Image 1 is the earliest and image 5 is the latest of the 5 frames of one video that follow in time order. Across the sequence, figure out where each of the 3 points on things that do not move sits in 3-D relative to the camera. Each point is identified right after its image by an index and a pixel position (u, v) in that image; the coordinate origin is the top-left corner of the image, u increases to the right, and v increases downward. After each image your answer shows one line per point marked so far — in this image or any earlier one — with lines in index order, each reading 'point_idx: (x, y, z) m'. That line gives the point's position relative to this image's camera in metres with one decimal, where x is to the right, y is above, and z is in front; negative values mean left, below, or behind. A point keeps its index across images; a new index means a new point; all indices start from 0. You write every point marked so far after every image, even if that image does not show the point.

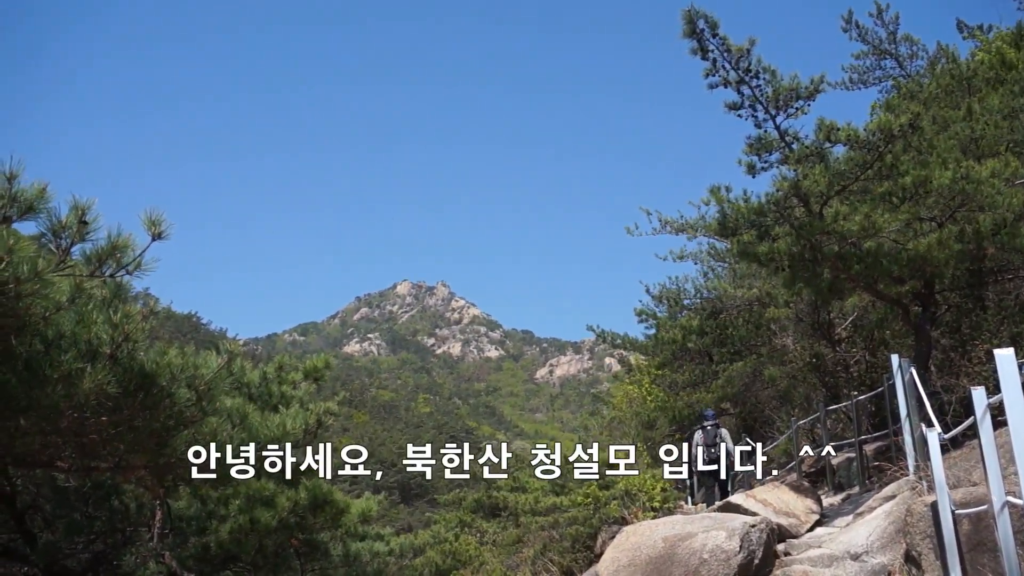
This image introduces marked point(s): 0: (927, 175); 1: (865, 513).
0: (+4.3, +1.2, +9.3) m
1: (+3.5, -2.3, +8.9) m
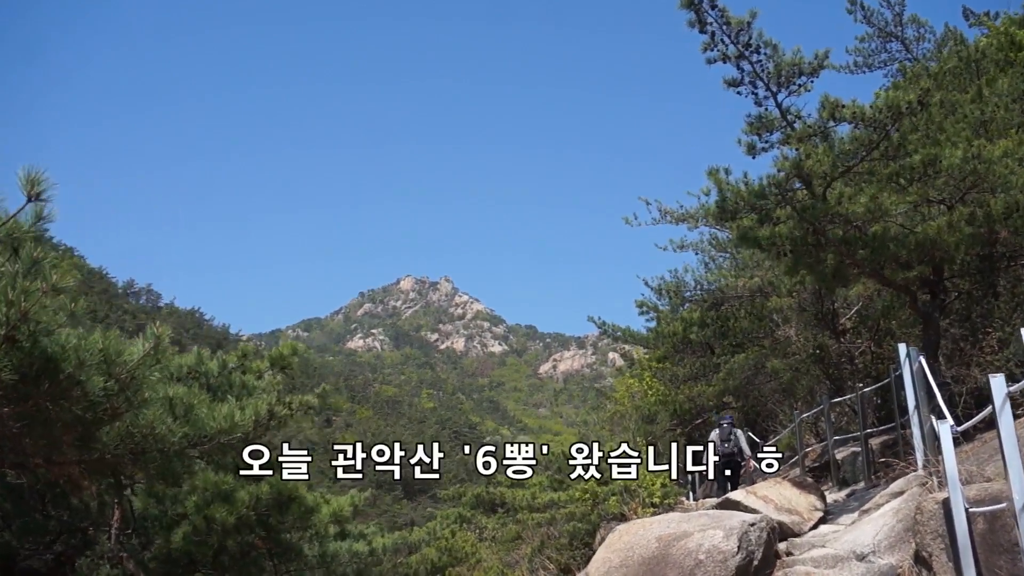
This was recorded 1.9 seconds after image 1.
0: (+4.2, +1.3, +8.8) m
1: (+3.4, -2.1, +8.5) m
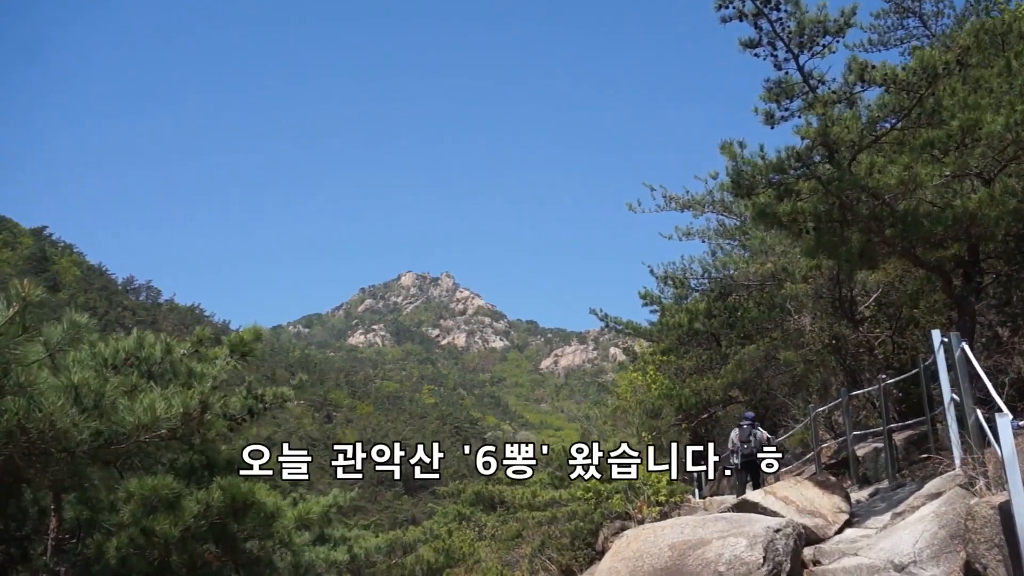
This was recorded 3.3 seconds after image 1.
0: (+4.2, +1.5, +8.0) m
1: (+3.4, -1.9, +7.7) m
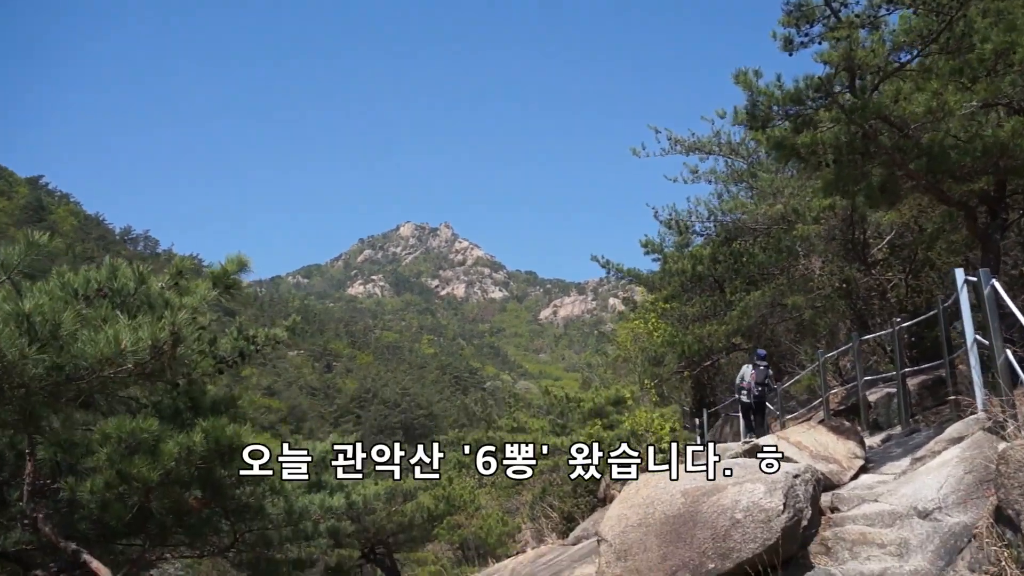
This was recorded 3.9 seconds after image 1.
0: (+4.2, +2.0, +7.5) m
1: (+3.4, -1.4, +7.4) m
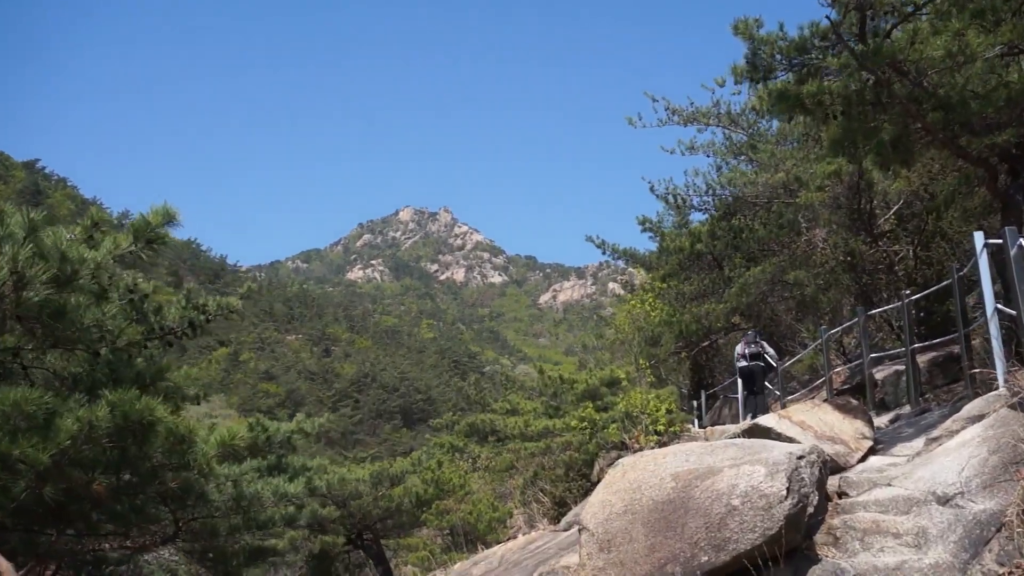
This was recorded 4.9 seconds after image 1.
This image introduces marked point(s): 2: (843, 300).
0: (+4.0, +2.3, +6.8) m
1: (+3.2, -1.1, +6.7) m
2: (+5.6, -0.2, +15.1) m
